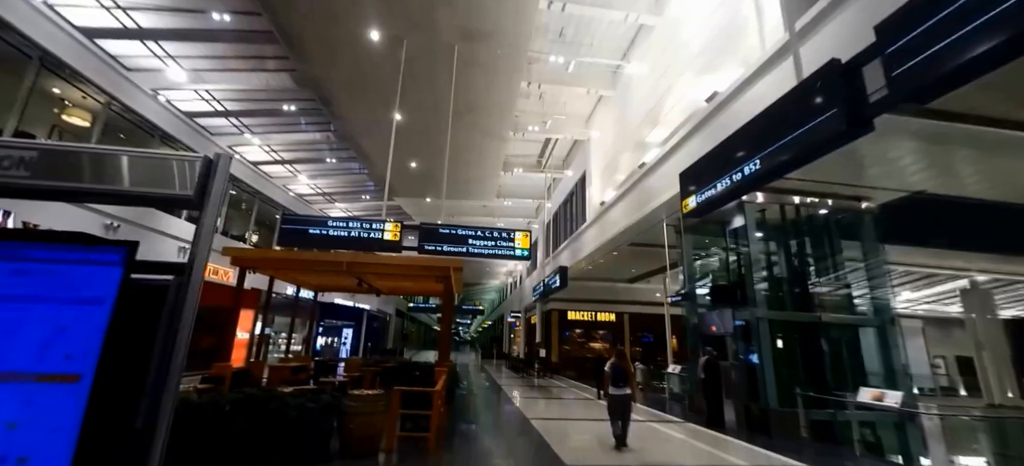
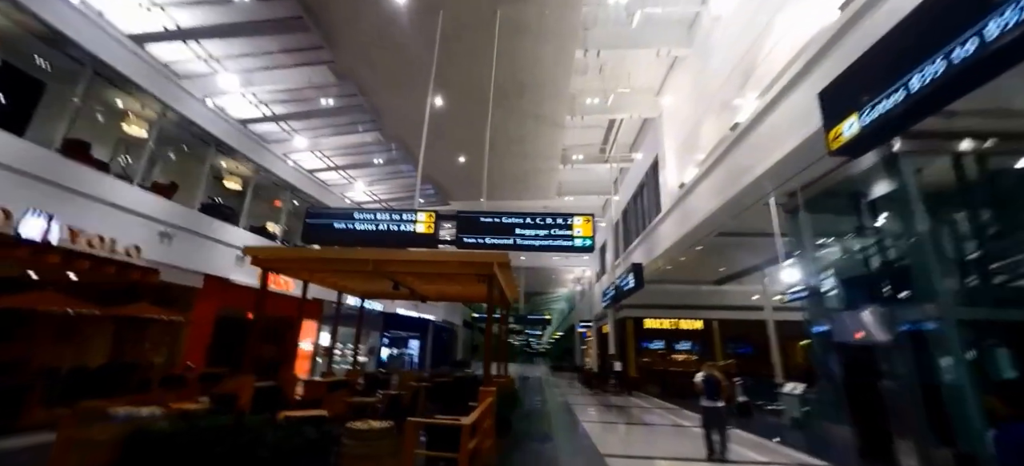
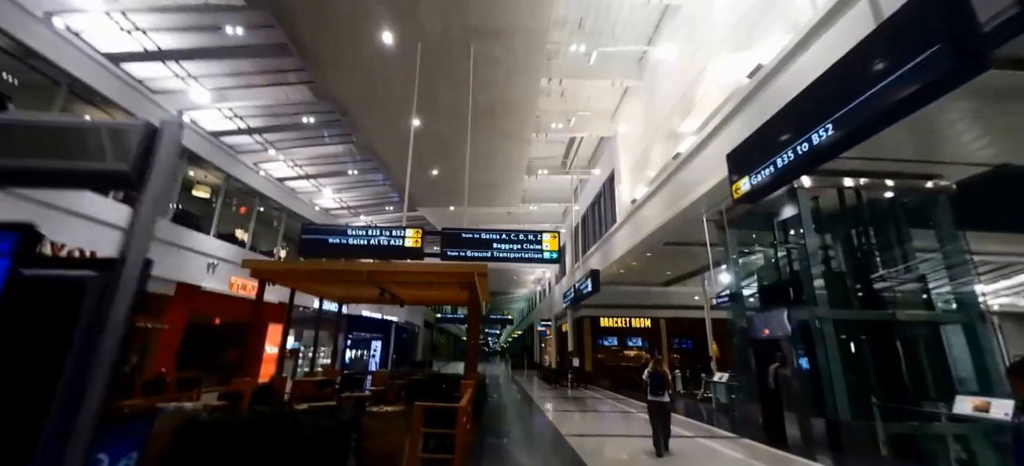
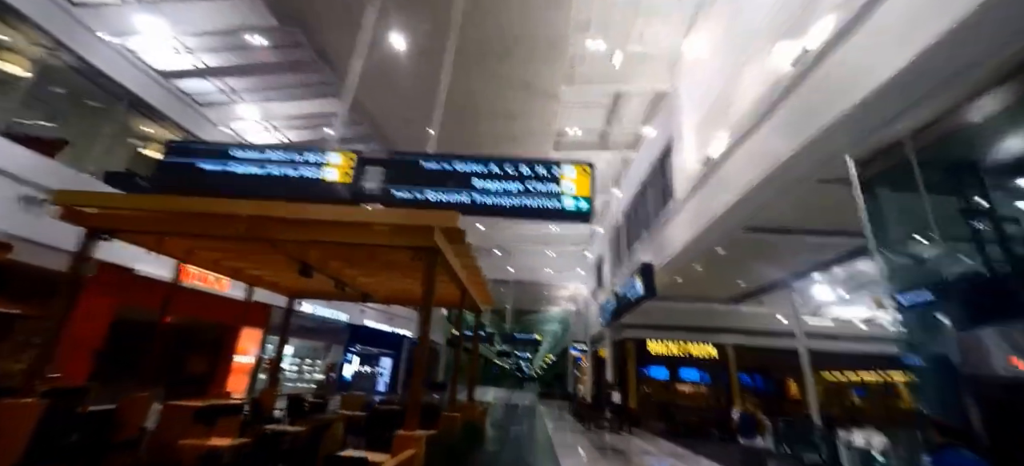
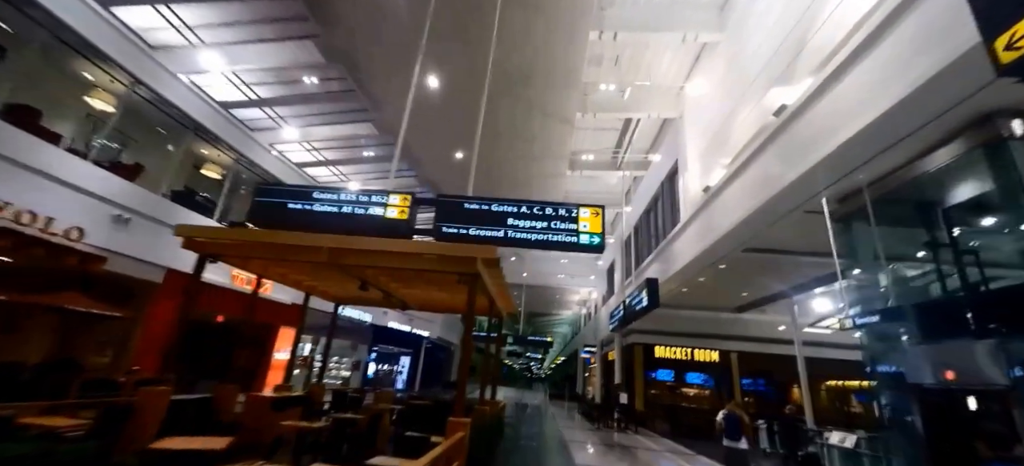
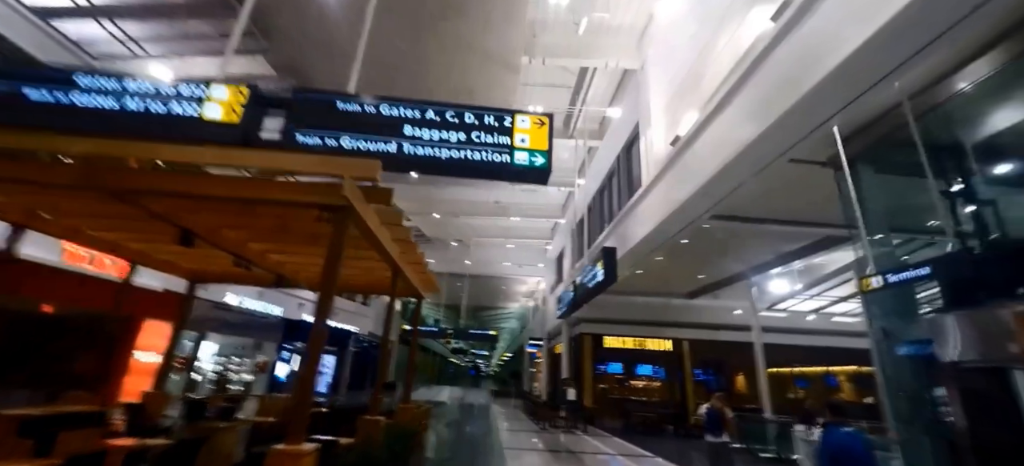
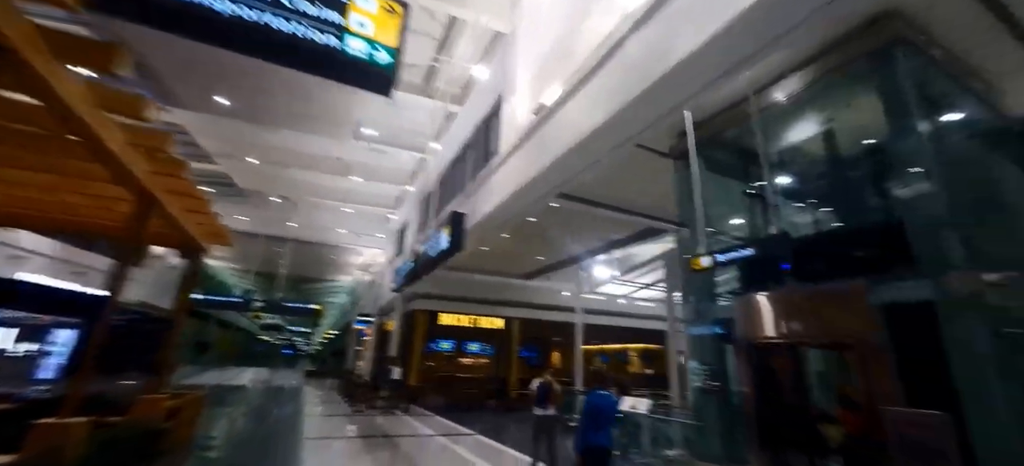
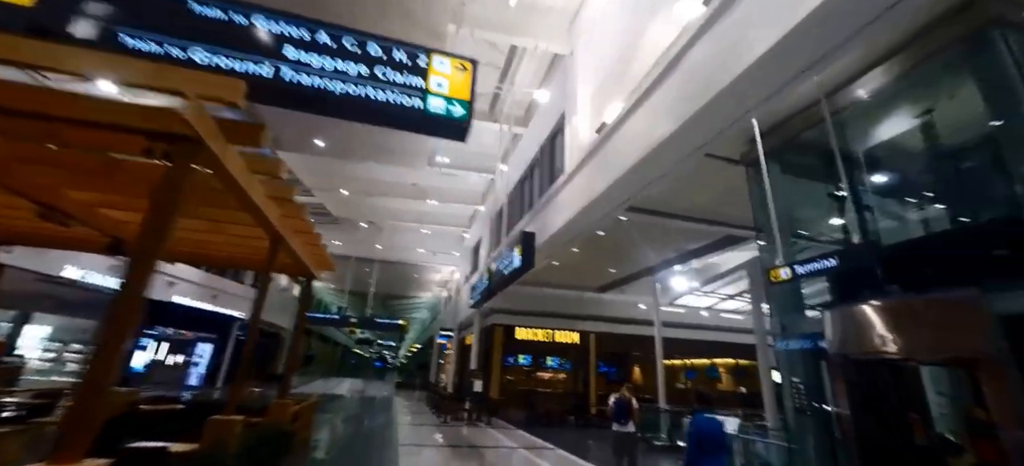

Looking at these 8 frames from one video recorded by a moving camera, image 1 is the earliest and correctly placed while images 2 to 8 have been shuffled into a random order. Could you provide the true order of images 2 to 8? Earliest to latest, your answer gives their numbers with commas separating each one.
3, 2, 5, 4, 6, 8, 7
